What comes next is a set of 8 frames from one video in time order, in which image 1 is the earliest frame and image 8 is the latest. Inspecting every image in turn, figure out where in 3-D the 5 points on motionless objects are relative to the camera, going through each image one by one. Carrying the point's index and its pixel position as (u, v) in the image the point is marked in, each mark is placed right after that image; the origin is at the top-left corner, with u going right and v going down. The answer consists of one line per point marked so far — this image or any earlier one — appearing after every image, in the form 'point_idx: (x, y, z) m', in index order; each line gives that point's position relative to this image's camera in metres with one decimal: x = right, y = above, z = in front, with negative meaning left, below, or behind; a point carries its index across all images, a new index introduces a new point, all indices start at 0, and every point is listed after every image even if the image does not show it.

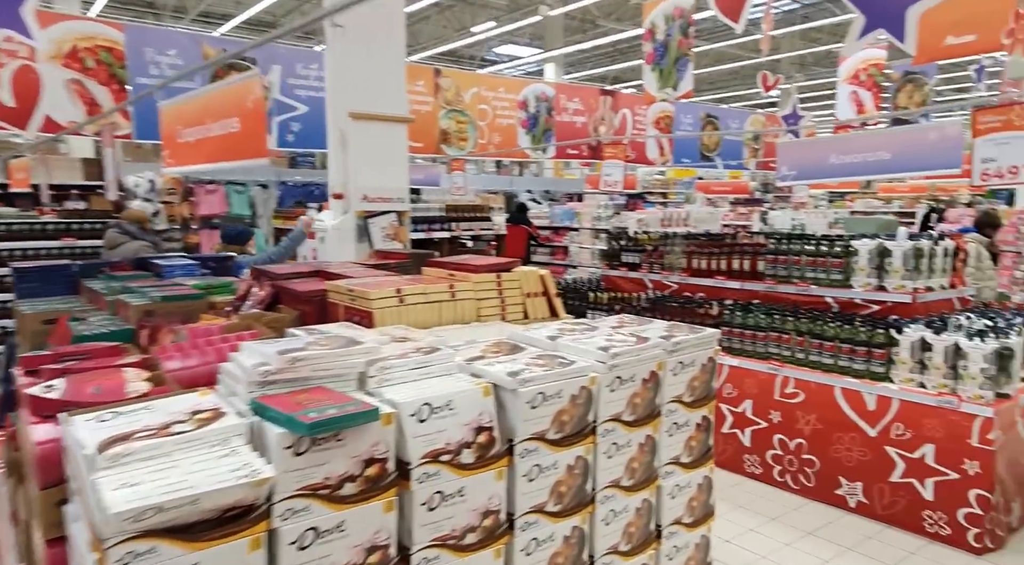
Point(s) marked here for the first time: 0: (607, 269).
0: (+0.8, +0.1, +5.7) m
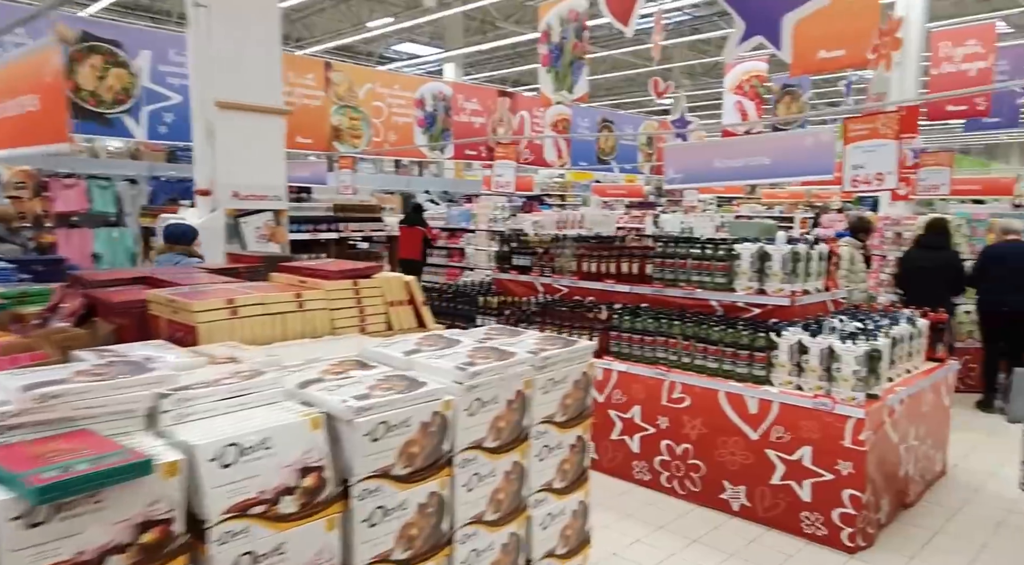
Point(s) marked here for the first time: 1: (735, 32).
0: (-0.1, +0.1, +5.5) m
1: (+1.4, +1.6, +4.5) m
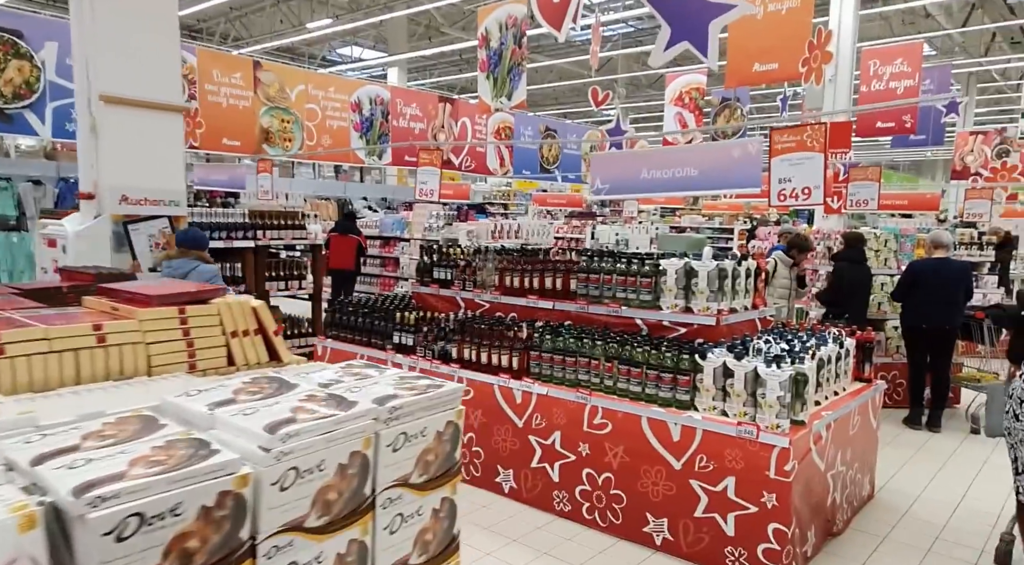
0: (-0.7, 0.0, +5.2) m
1: (+0.9, +1.5, +4.3) m
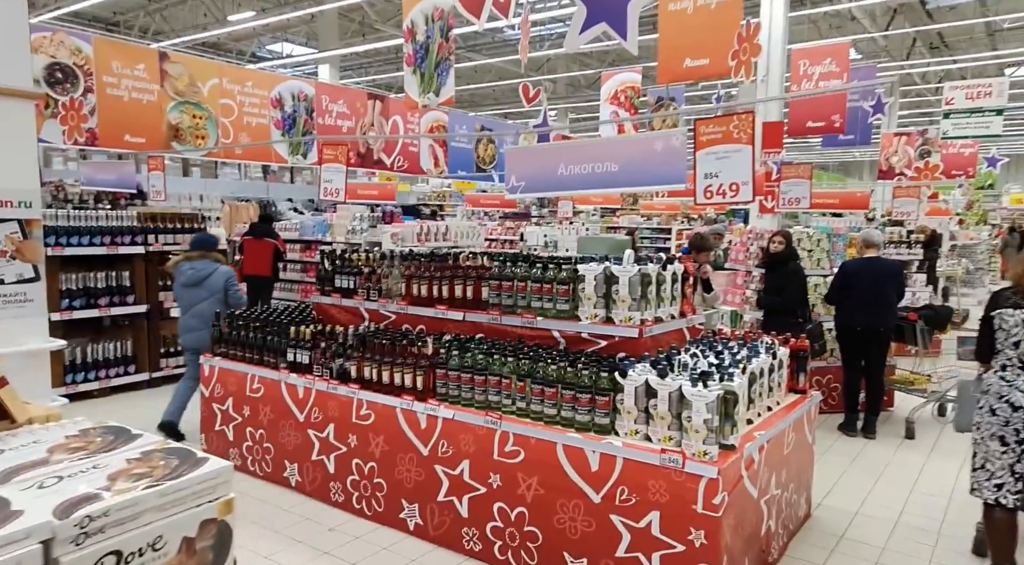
0: (-1.3, -0.1, +4.7) m
1: (+0.4, +1.5, +3.9) m
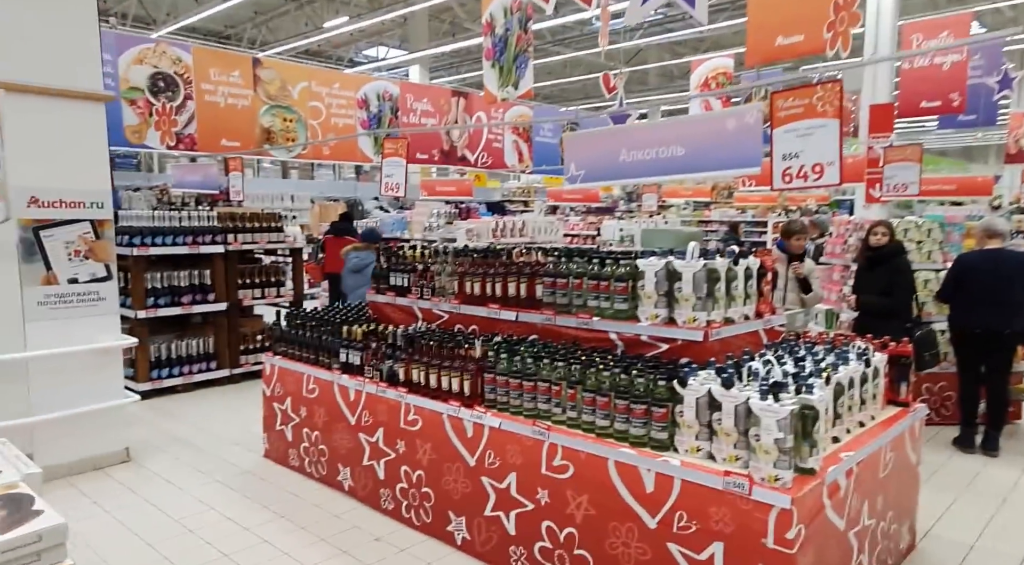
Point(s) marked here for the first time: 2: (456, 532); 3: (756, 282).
0: (-0.9, -0.1, +4.5) m
1: (+0.6, +1.5, +3.5) m
2: (-0.3, -1.3, +3.5) m
3: (+1.2, 0.0, +3.3) m
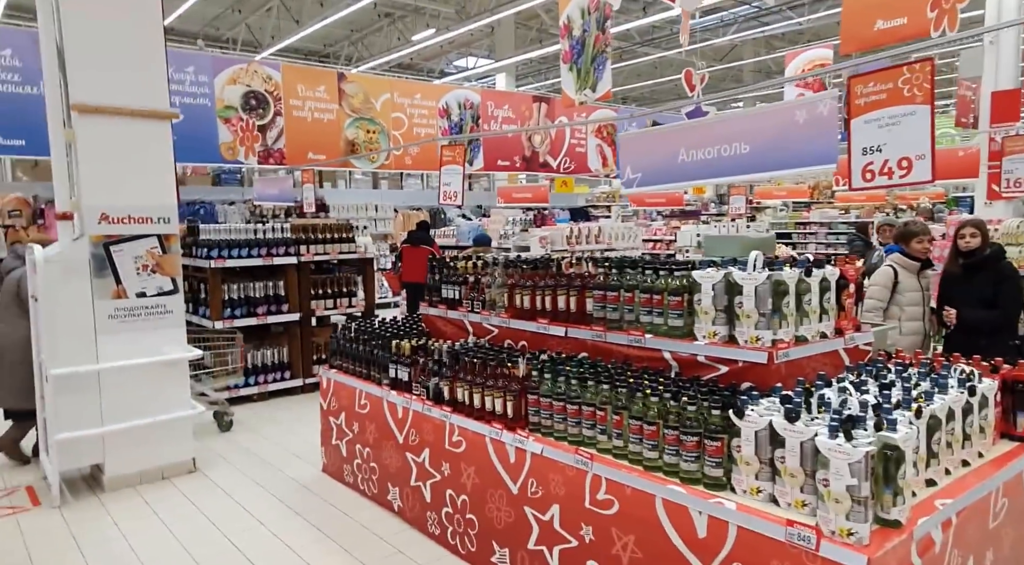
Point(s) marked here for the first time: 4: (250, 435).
0: (-0.5, -0.2, +4.4) m
1: (+0.8, +1.4, +3.2) m
2: (-0.1, -1.3, +3.2) m
3: (+1.3, -0.1, +2.9) m
4: (-2.1, -1.2, +5.5) m
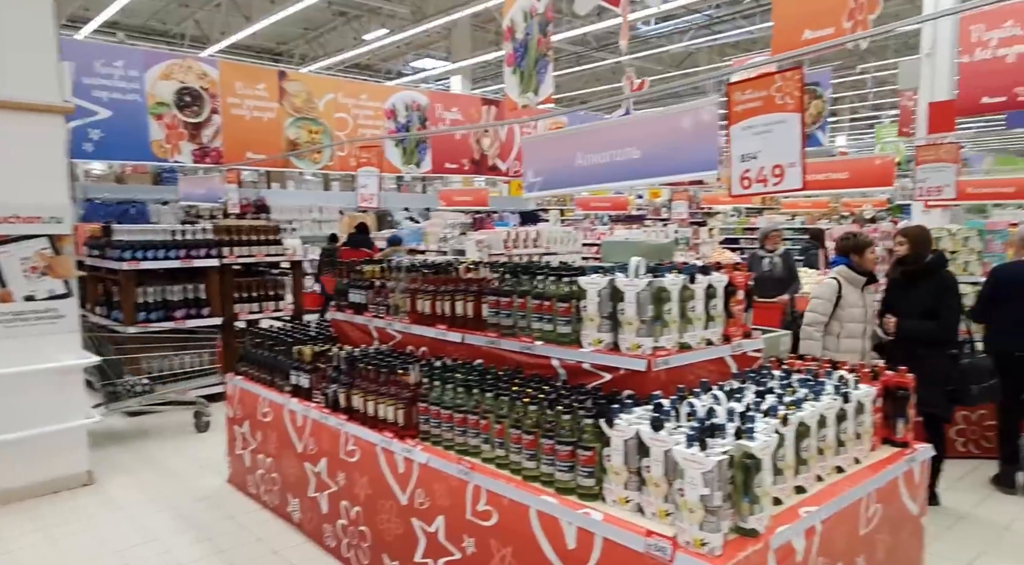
0: (-1.1, -0.2, +4.3) m
1: (+0.4, +1.4, +3.2) m
2: (-0.6, -1.3, +3.1) m
3: (+0.9, -0.1, +2.9) m
4: (-2.7, -1.3, +5.3) m
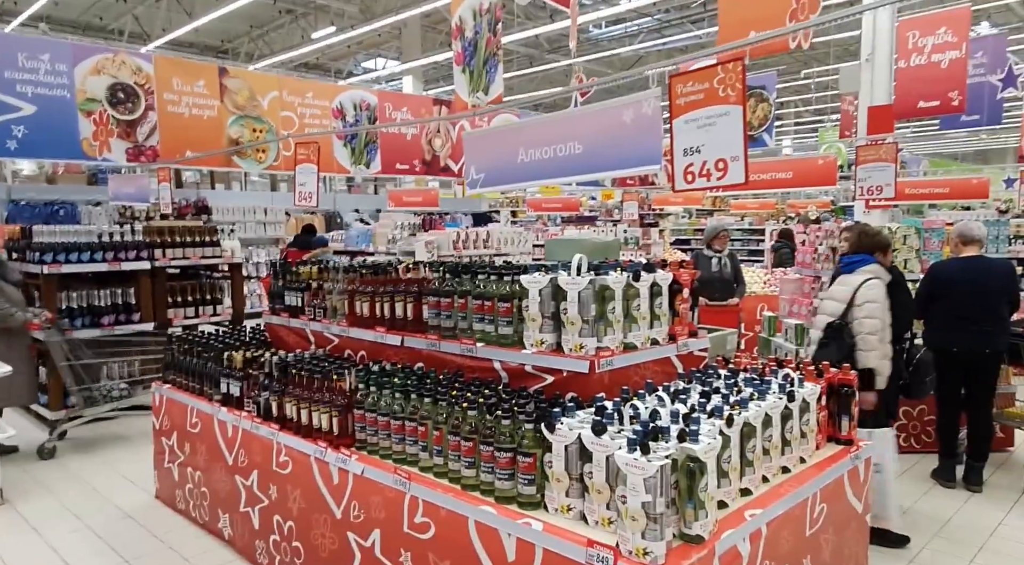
0: (-1.4, -0.2, +4.1) m
1: (+0.1, +1.4, +3.1) m
2: (-0.8, -1.3, +3.0) m
3: (+0.6, -0.1, +2.8) m
4: (-3.1, -1.3, +5.0) m
